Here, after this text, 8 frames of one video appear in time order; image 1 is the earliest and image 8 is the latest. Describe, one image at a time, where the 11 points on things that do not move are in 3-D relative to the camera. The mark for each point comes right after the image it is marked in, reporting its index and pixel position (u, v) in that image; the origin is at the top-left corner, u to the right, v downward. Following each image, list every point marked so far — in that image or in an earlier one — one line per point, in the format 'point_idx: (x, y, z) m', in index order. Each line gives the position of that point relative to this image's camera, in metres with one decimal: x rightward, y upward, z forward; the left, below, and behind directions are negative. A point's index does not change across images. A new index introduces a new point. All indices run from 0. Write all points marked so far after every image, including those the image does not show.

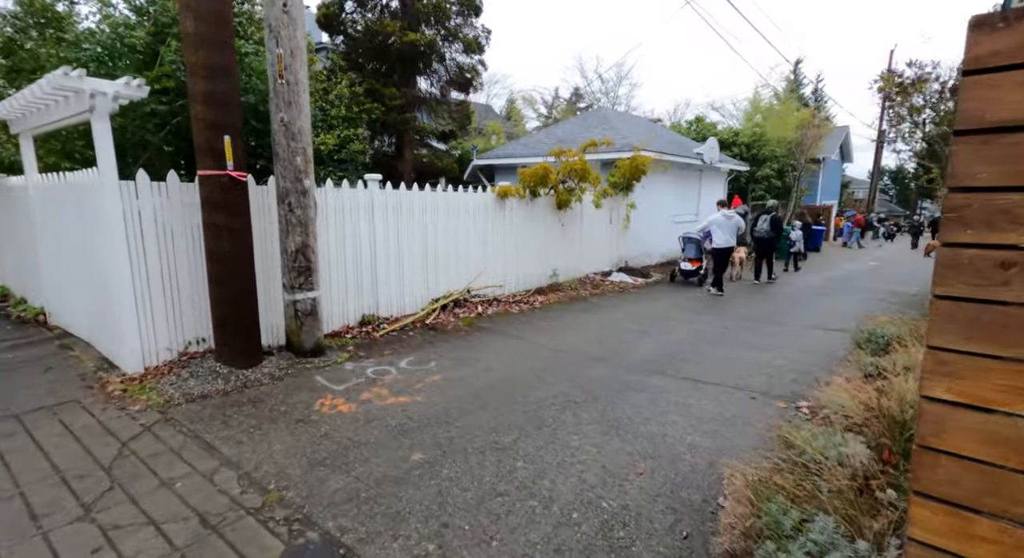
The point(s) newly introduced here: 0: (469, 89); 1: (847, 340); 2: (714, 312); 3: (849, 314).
0: (-1.4, +6.0, +16.1) m
1: (+4.1, -0.8, +6.4) m
2: (+3.3, -0.6, +8.3) m
3: (+5.5, -0.6, +8.4) m
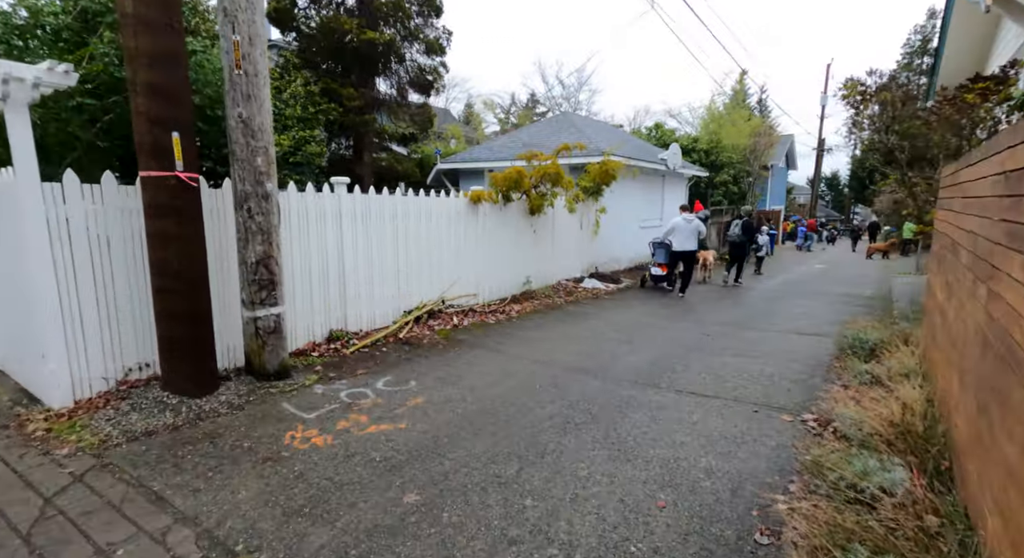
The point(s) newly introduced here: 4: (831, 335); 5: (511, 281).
0: (-2.5, +5.7, +15.7) m
1: (+3.9, -0.8, +6.3) m
2: (+2.9, -0.6, +8.2) m
3: (+5.1, -0.7, +8.5) m
4: (+4.4, -0.8, +7.1) m
5: (0.0, 0.0, +8.8) m
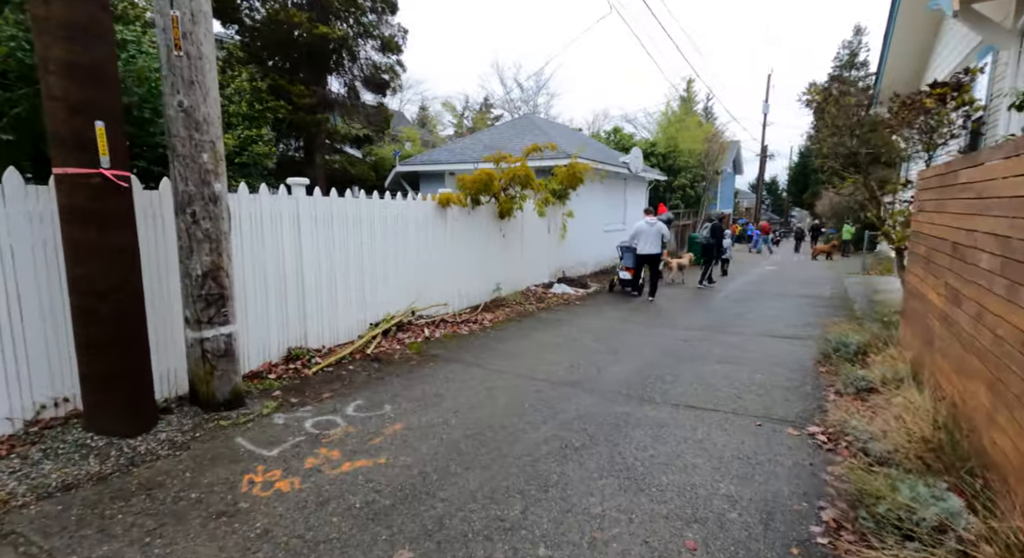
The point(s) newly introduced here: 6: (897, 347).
0: (-3.7, +5.5, +15.0) m
1: (+3.6, -0.9, +6.3) m
2: (+2.4, -0.7, +8.1) m
3: (+4.6, -0.7, +8.5) m
4: (+4.0, -0.8, +7.1) m
5: (-0.5, -0.1, +8.3) m
6: (+3.9, -0.7, +5.2) m
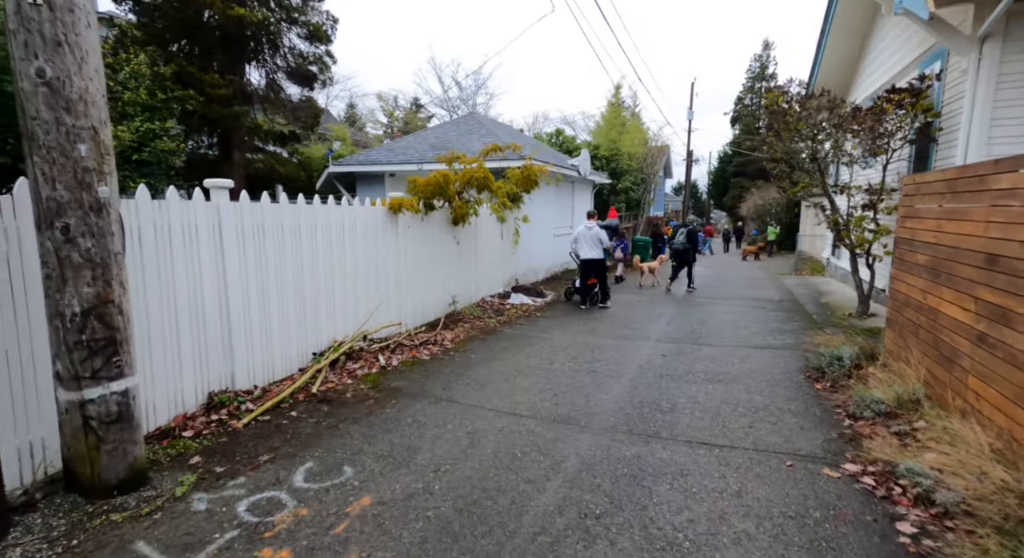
0: (-5.3, +5.2, +13.7) m
1: (+3.2, -1.0, +5.9) m
2: (+1.8, -0.8, +7.6) m
3: (+3.9, -0.8, +8.3) m
4: (+3.6, -0.9, +6.8) m
5: (-1.1, -0.3, +7.5) m
6: (+3.7, -0.8, +4.9) m
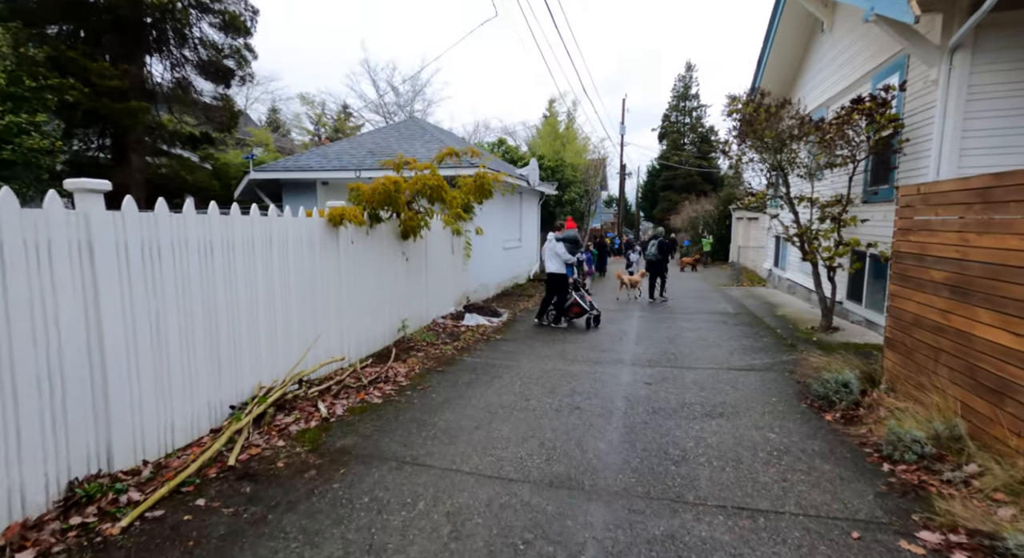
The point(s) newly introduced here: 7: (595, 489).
0: (-6.7, +4.7, +12.2) m
1: (+2.9, -1.2, +5.4) m
2: (+1.3, -1.1, +6.9) m
3: (+3.3, -1.0, +7.9) m
4: (+3.1, -1.1, +6.3) m
5: (-1.6, -0.6, +6.4) m
6: (+3.5, -0.9, +4.5) m
7: (+0.5, -1.4, +3.3) m
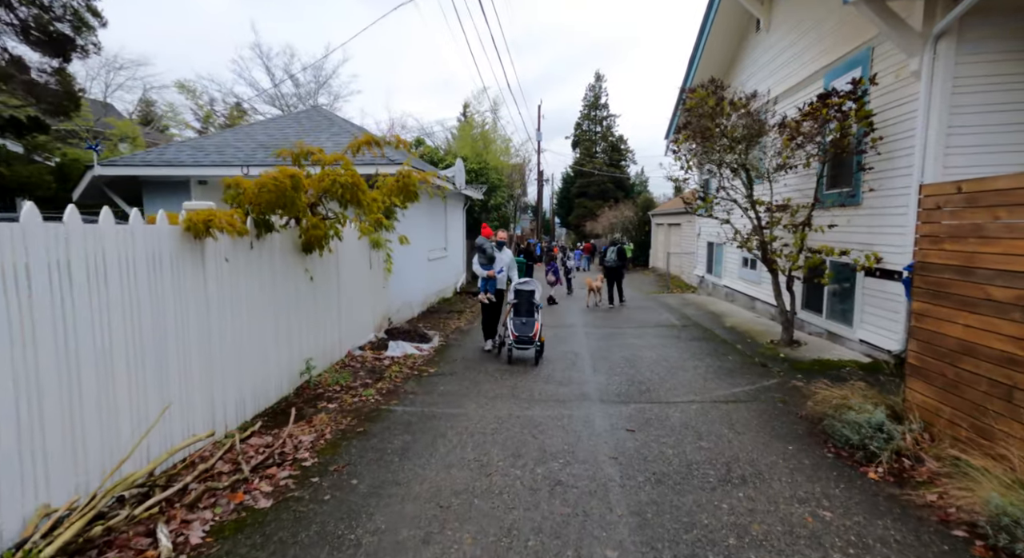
0: (-8.2, +4.3, +9.6) m
1: (+2.5, -1.3, +4.5) m
2: (+0.6, -1.3, +5.6) m
3: (+2.4, -1.2, +6.9) m
4: (+2.5, -1.3, +5.4) m
5: (-2.2, -0.9, +4.7) m
6: (+3.2, -1.1, +3.6) m
7: (+0.5, -1.5, +2.0) m
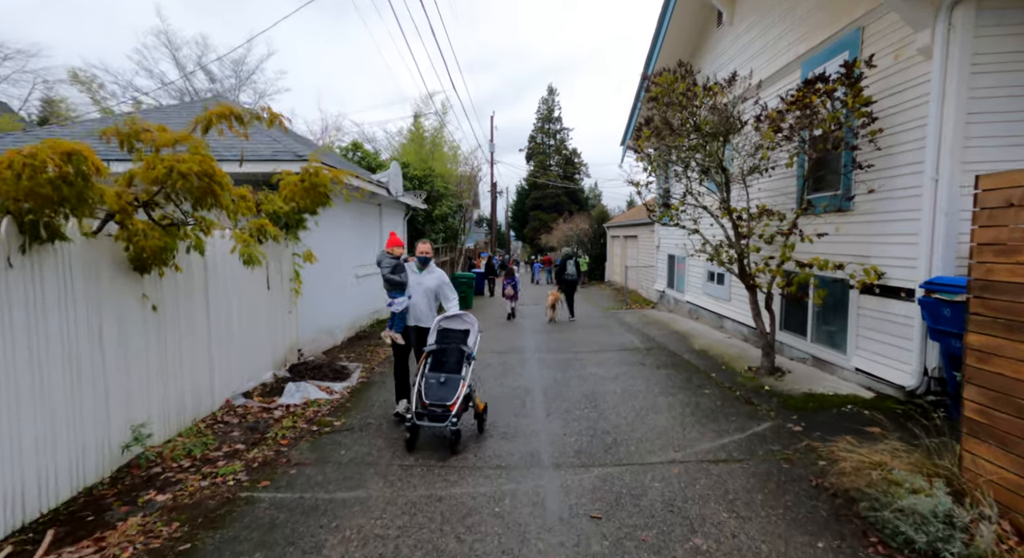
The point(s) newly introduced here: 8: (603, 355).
0: (-9.2, +3.9, +7.6) m
1: (+2.0, -1.5, +3.2) m
2: (0.0, -1.5, +4.2) m
3: (+1.7, -1.4, +5.7) m
4: (+1.9, -1.5, +4.2) m
5: (-2.7, -1.1, +3.1) m
6: (+2.7, -1.2, +2.5) m
7: (+0.2, -1.7, +0.6) m
8: (+1.6, -1.3, +8.9) m
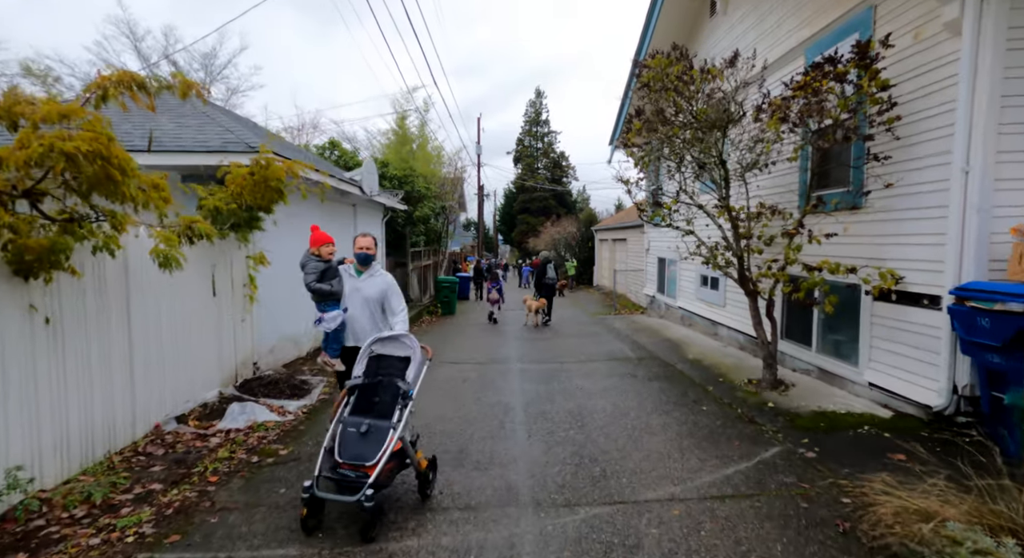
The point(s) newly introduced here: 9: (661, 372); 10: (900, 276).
0: (-9.5, +3.8, +6.8) m
1: (+1.8, -1.5, +2.6) m
2: (-0.2, -1.6, +3.6) m
3: (+1.5, -1.5, +5.1) m
4: (+1.7, -1.5, +3.5) m
5: (-2.9, -1.1, +2.4) m
6: (+2.6, -1.2, +1.9) m
7: (+0.1, -1.7, 0.0) m
8: (+1.3, -1.4, +8.2) m
9: (+2.2, -1.4, +7.5) m
10: (+3.6, 0.0, +4.7) m
